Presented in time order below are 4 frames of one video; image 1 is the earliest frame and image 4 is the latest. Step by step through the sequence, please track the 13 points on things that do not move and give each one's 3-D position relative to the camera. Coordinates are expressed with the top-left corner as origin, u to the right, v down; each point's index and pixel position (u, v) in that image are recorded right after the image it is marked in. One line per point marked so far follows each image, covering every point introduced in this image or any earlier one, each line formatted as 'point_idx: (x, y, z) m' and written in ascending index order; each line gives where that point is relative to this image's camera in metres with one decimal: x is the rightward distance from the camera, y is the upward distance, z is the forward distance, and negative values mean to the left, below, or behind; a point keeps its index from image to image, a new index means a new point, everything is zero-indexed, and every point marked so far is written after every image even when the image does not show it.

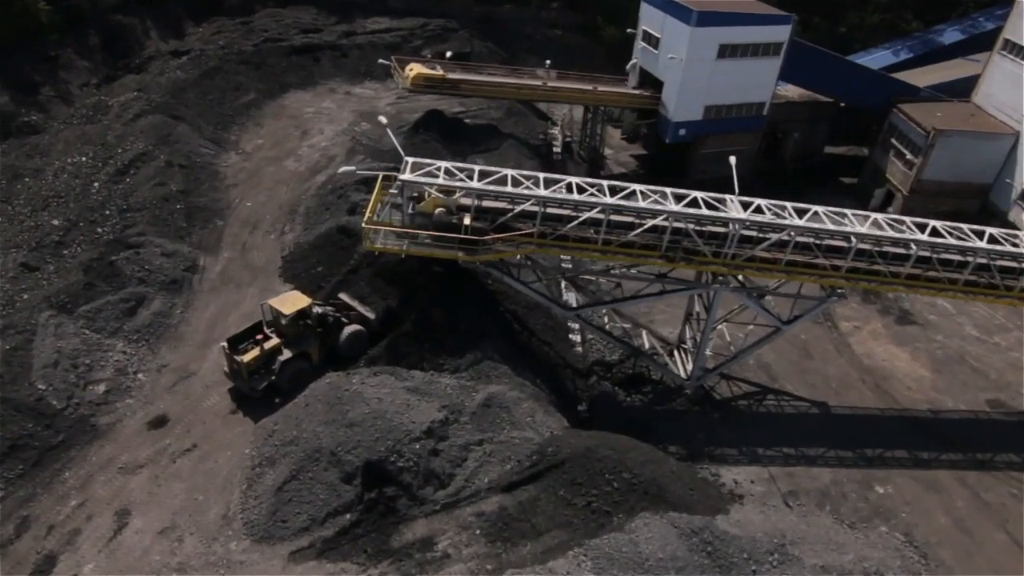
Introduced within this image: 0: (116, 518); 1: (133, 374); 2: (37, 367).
0: (-9.8, -5.8, +16.2) m
1: (-11.5, -2.5, +19.9) m
2: (-13.4, -2.2, +18.4) m
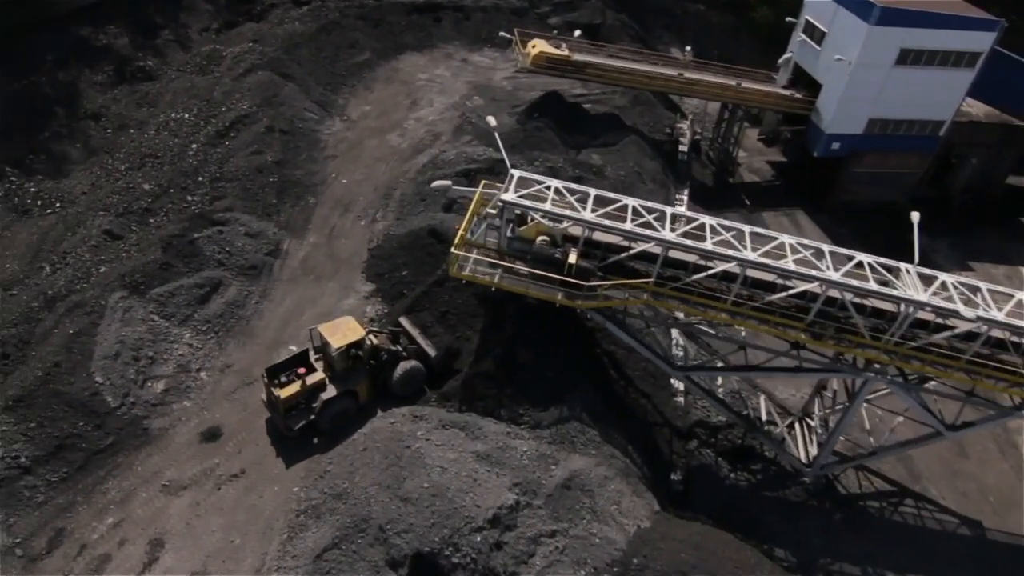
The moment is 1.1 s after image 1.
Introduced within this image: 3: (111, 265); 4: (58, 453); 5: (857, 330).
0: (-8.3, -5.9, +14.8) m
1: (-8.9, -2.3, +18.5) m
2: (-10.9, -1.8, +17.3) m
3: (-12.1, +0.7, +19.7) m
4: (-10.9, -4.0, +15.7) m
5: (+8.9, -1.1, +16.9) m
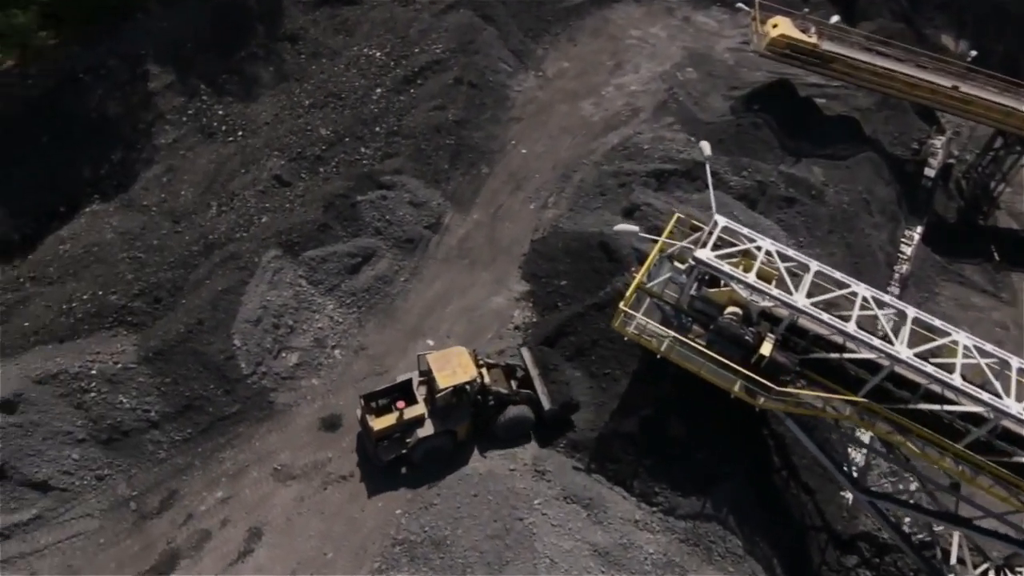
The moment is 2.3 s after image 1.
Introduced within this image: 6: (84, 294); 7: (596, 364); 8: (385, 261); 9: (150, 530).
0: (-5.9, -5.6, +14.6) m
1: (-4.9, -1.6, +17.9) m
2: (-7.1, -0.8, +17.0) m
3: (-7.0, +2.1, +19.2) m
4: (-7.8, -3.0, +15.8) m
5: (+11.8, -4.7, +12.4) m
6: (-10.7, -0.2, +16.5) m
7: (+2.4, -2.1, +18.2) m
8: (-3.8, +0.8, +19.8) m
9: (-8.0, -5.3, +14.5) m
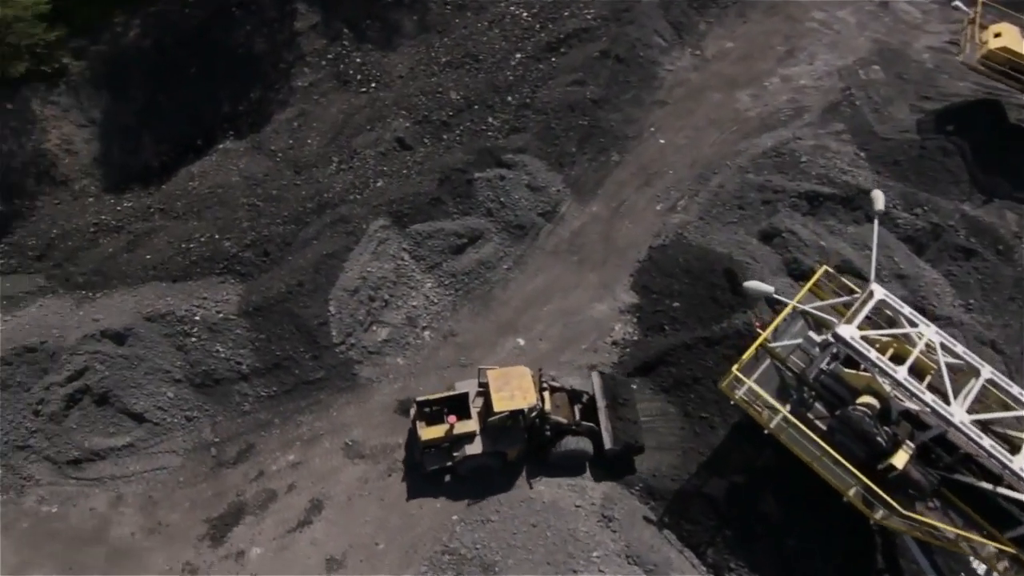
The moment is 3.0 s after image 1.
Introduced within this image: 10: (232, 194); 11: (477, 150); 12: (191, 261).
0: (-4.7, -5.0, +15.0) m
1: (-2.4, -1.1, +17.6) m
2: (-4.5, +0.1, +17.0) m
3: (-3.6, +3.1, +18.9) m
4: (-5.9, -2.0, +16.2) m
5: (+12.2, -7.7, +9.8) m
6: (-8.1, +1.3, +17.0) m
7: (+4.7, -2.9, +16.8) m
8: (-0.6, +1.2, +19.0) m
9: (-6.7, -4.4, +15.2) m
10: (-7.6, +2.5, +17.8) m
11: (-1.0, +4.2, +19.9) m
12: (-8.2, +0.7, +16.7) m
